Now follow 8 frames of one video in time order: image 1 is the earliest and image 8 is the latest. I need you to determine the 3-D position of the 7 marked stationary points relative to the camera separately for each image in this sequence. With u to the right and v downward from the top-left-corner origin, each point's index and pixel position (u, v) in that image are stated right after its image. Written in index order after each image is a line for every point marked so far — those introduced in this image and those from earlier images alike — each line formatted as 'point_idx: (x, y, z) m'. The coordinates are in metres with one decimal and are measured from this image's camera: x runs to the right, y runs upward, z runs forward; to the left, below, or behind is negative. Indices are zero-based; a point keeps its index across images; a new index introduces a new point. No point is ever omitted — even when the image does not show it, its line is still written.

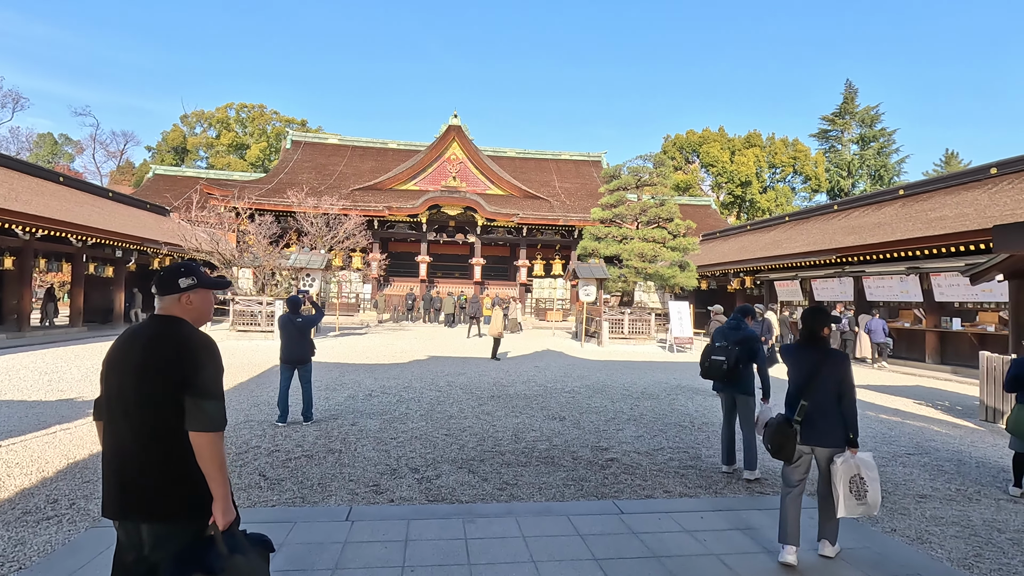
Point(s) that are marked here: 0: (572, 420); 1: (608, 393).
0: (+0.6, -1.4, +6.1) m
1: (+1.3, -1.5, +7.9) m
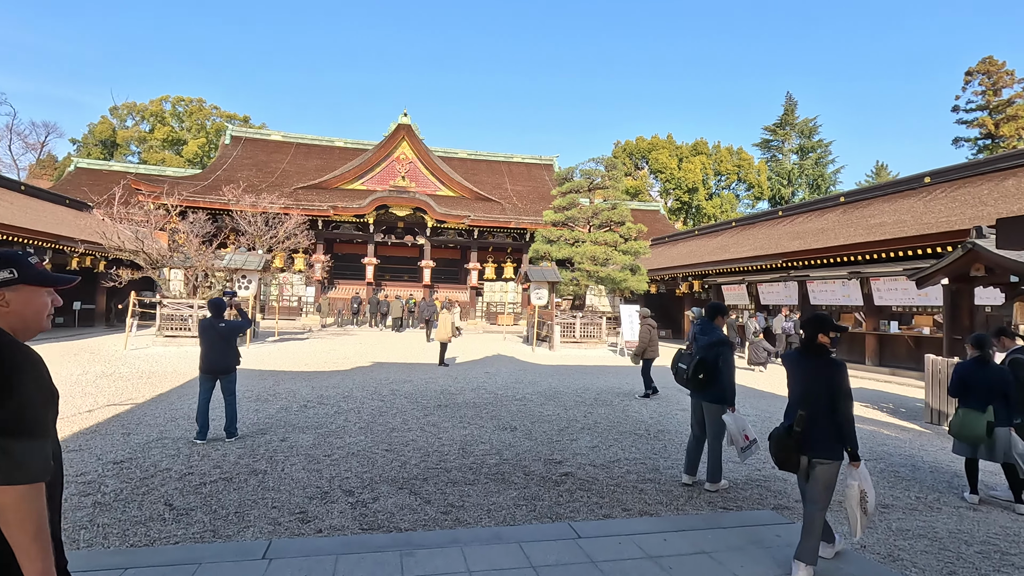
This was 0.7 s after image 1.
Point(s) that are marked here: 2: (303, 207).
0: (+0.1, -1.5, +5.8) m
1: (+0.7, -1.5, +7.6) m
2: (-7.3, +2.8, +19.6) m
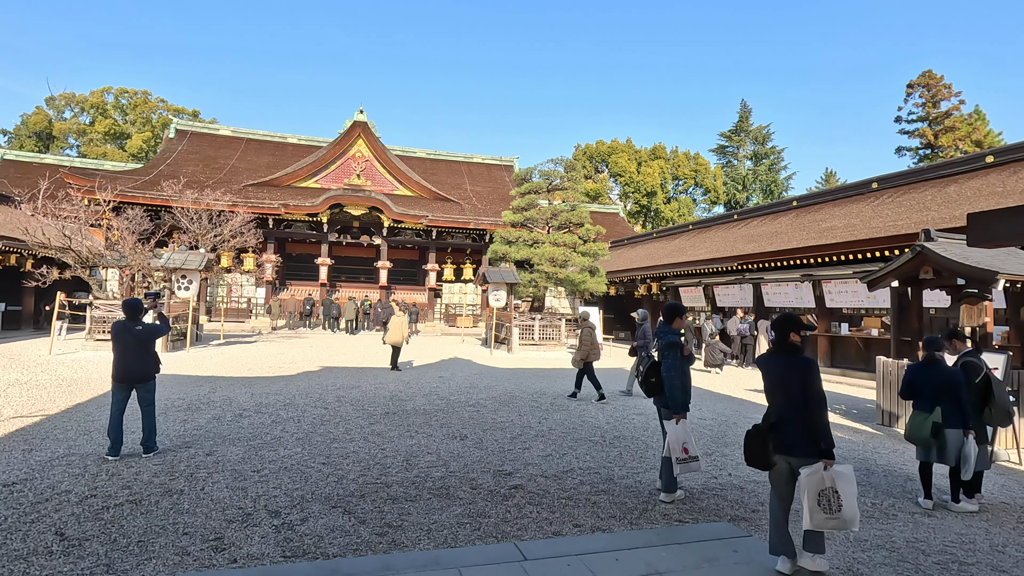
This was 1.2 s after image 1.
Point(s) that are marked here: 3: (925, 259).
0: (-0.4, -1.5, +5.5) m
1: (+0.1, -1.5, +7.3) m
2: (-8.6, +2.8, +18.8) m
3: (+4.5, +0.3, +6.2) m
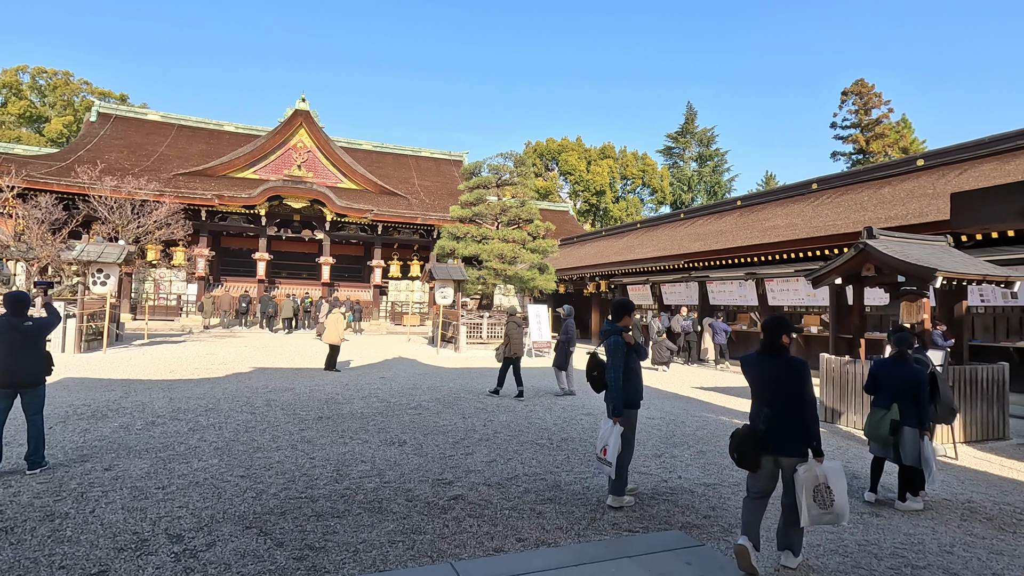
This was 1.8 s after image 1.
0: (-0.9, -1.4, +5.1) m
1: (-0.6, -1.5, +7.0) m
2: (-10.3, +2.9, +17.7) m
3: (+3.9, +0.3, +6.3) m
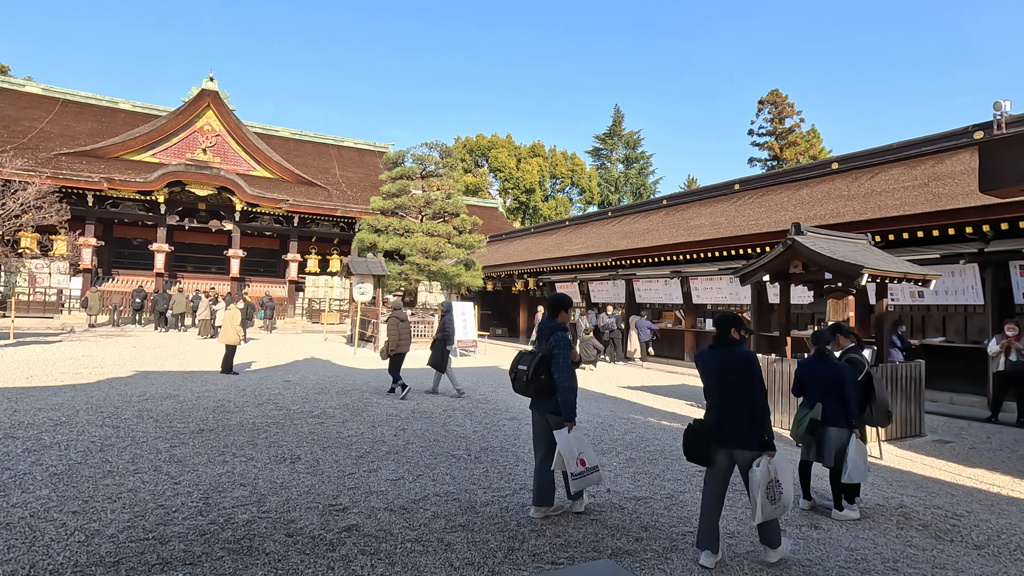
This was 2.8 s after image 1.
0: (-1.6, -1.4, +4.4) m
1: (-1.6, -1.4, +6.3) m
2: (-12.4, +3.1, +15.7) m
3: (+3.1, +0.4, +6.1) m
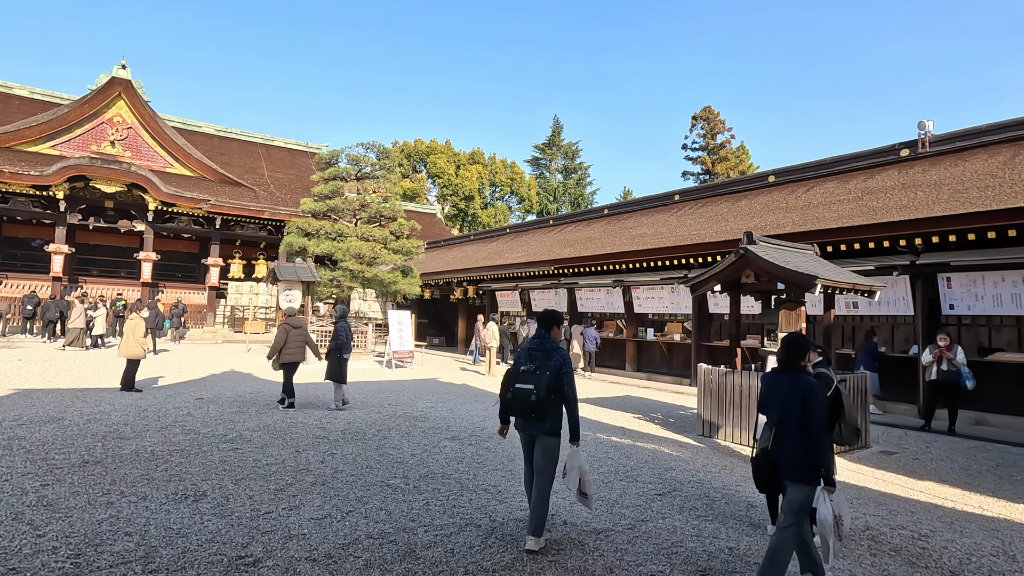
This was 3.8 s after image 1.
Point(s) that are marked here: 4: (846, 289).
0: (-2.0, -1.4, +3.7) m
1: (-2.1, -1.5, +5.6) m
2: (-13.9, +2.9, +13.8) m
3: (+2.5, +0.3, +6.0) m
4: (+3.4, 0.0, +5.8) m
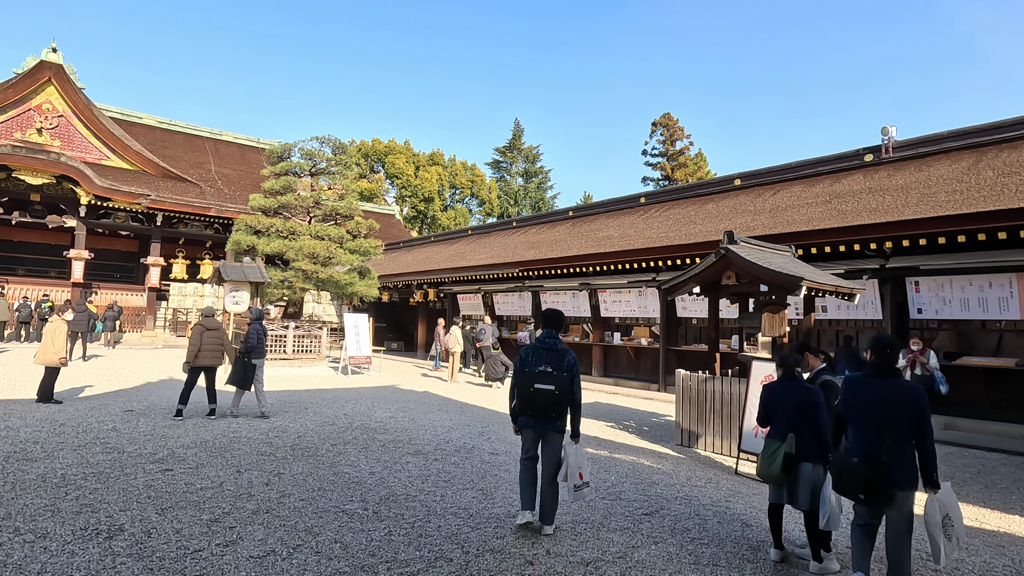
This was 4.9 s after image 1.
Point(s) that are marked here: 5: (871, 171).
0: (-2.1, -1.4, +3.1) m
1: (-2.4, -1.5, +5.0) m
2: (-14.8, +3.0, +12.4) m
3: (+2.2, +0.2, +5.7) m
4: (+3.1, 0.0, +5.6) m
5: (+6.1, +2.0, +9.5) m
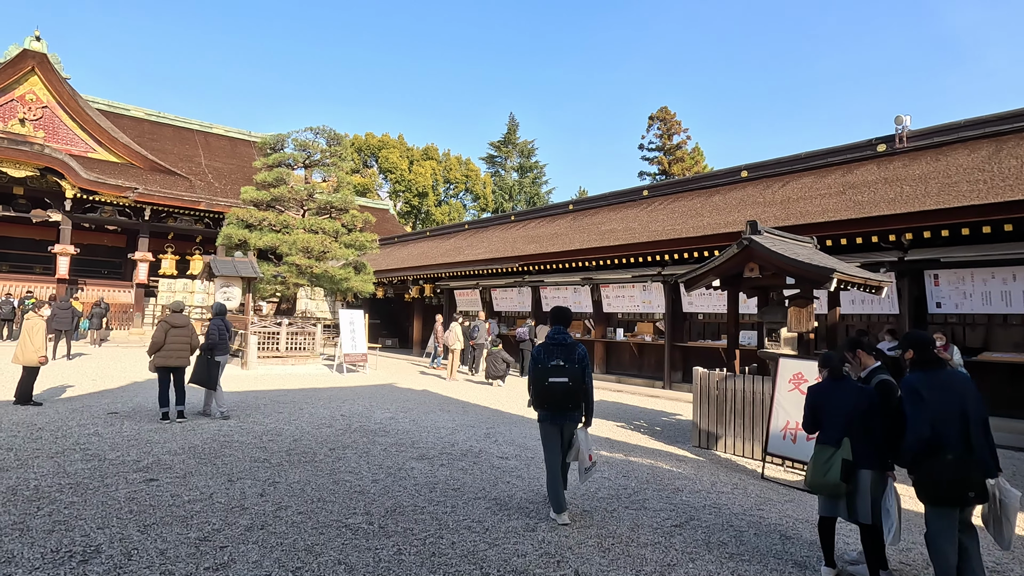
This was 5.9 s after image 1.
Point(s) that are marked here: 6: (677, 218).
0: (-2.0, -1.3, +2.8) m
1: (-2.3, -1.4, +4.6) m
2: (-14.7, +3.0, +11.8) m
3: (+2.3, +0.3, +5.4) m
4: (+3.2, 0.0, +5.3) m
5: (+6.1, +2.1, +9.3) m
6: (+3.2, +1.3, +10.9) m
